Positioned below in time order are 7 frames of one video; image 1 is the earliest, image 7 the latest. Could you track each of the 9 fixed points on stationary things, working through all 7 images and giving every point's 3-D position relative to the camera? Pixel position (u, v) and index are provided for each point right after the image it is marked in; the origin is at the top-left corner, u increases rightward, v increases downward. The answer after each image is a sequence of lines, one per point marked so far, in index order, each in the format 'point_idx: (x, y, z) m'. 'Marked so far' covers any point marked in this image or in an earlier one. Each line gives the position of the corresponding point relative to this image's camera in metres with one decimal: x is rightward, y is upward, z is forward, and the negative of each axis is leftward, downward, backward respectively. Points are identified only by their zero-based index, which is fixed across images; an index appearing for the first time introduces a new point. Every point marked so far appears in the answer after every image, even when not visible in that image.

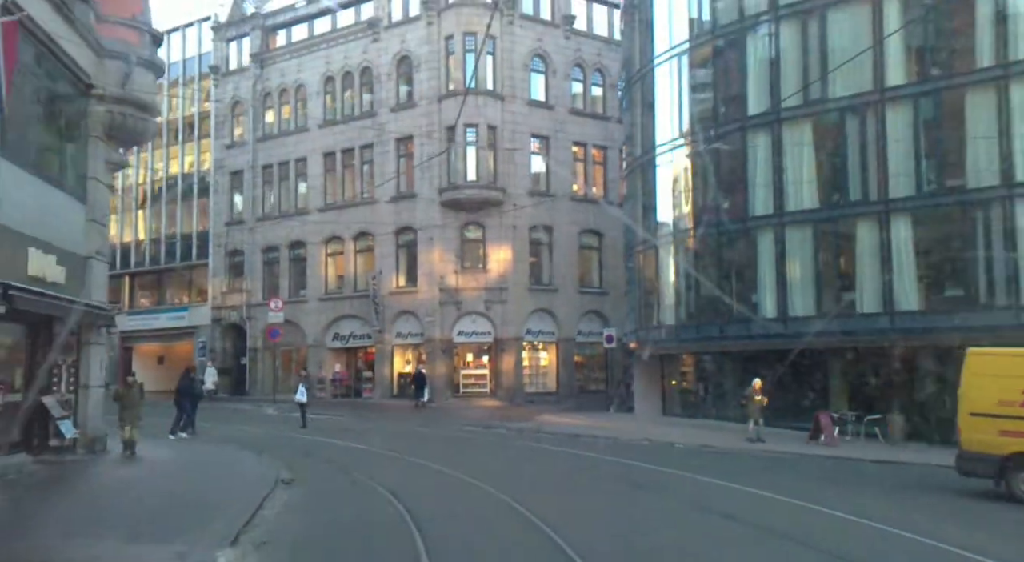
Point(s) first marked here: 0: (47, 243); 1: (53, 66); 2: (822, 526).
0: (-8.8, +0.7, +17.2) m
1: (-8.8, +4.1, +17.2) m
2: (+4.0, -3.2, +11.4) m
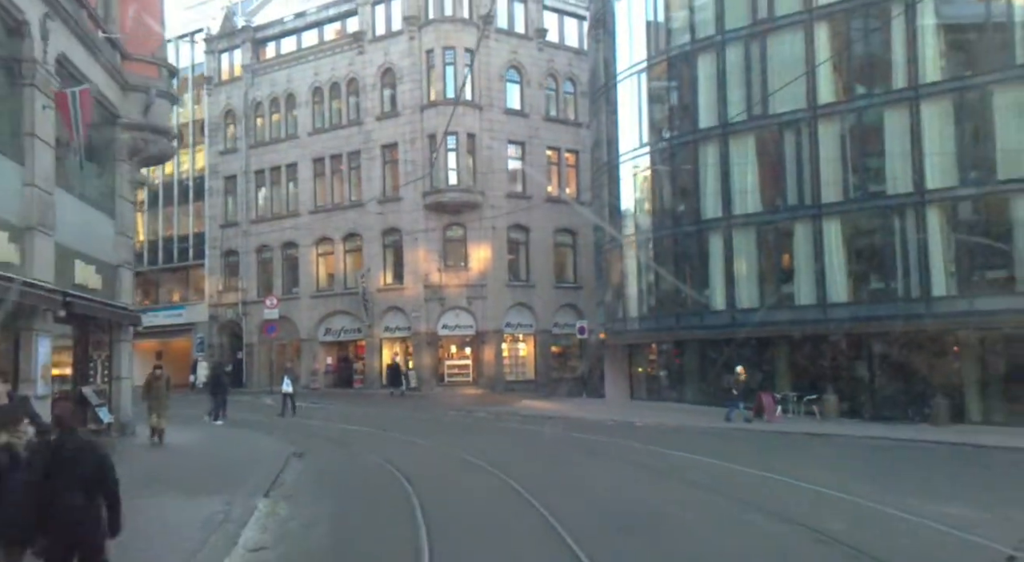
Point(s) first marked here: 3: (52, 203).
0: (-9.4, +0.6, +20.1) m
1: (-9.5, +4.0, +20.0) m
2: (+3.6, -3.3, +14.5) m
3: (-8.9, +1.5, +17.3) m
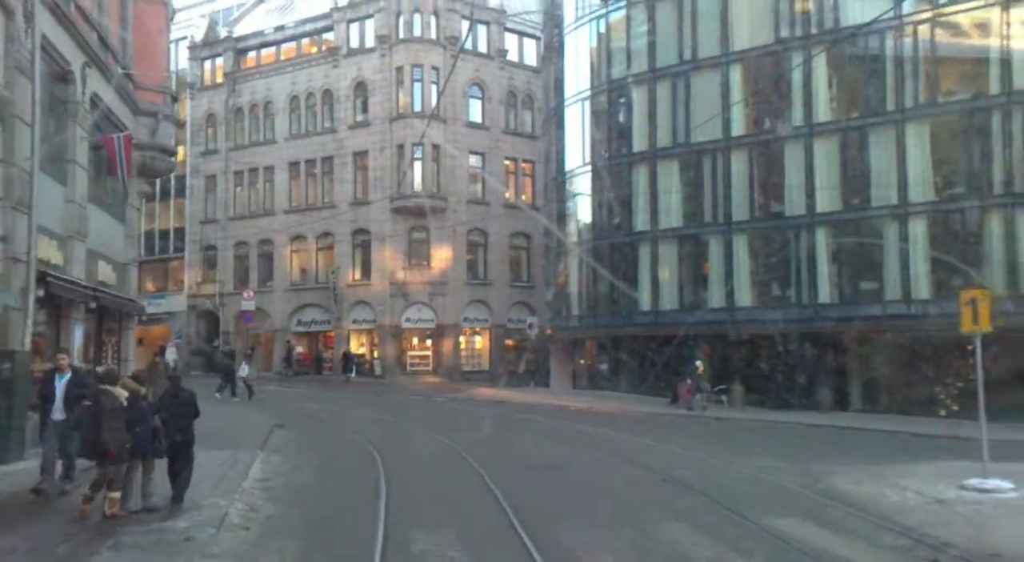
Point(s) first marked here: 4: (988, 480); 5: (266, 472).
0: (-10.8, +0.7, +24.0) m
1: (-10.7, +4.1, +23.9) m
2: (+2.3, -3.5, +19.0) m
3: (-10.1, +1.5, +21.2) m
4: (+6.6, -2.8, +12.7) m
5: (-4.1, -3.2, +15.1) m
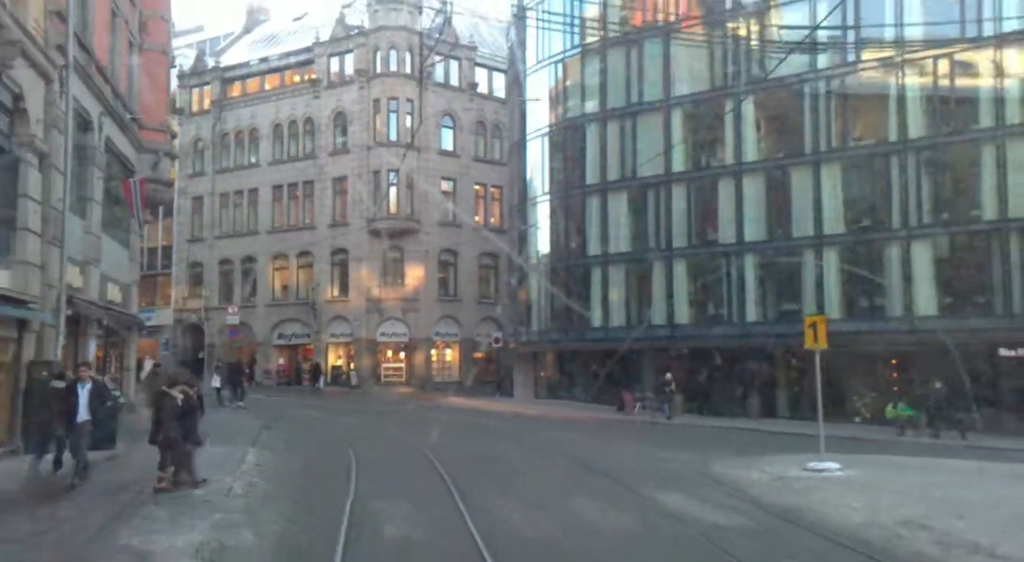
0: (-12.0, +0.1, +27.3) m
1: (-12.0, +3.5, +27.3) m
2: (+1.2, -4.1, +22.5) m
3: (-11.3, +1.0, +24.6) m
4: (+5.6, -3.3, +16.3) m
5: (-5.2, -3.7, +18.5) m
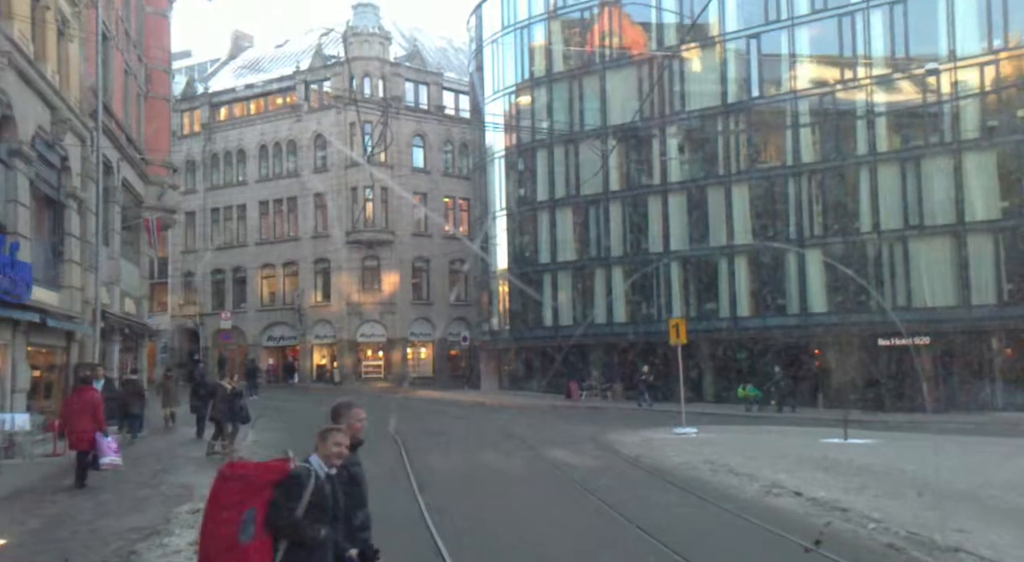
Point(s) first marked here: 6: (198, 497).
0: (-13.8, -0.4, +32.4) m
1: (-13.8, +3.0, +32.4) m
2: (-0.4, -4.4, +27.8) m
3: (-13.0, +0.5, +29.7) m
4: (+4.1, -3.5, +21.7) m
5: (-6.7, -4.1, +23.8) m
6: (-4.8, -3.2, +13.5) m
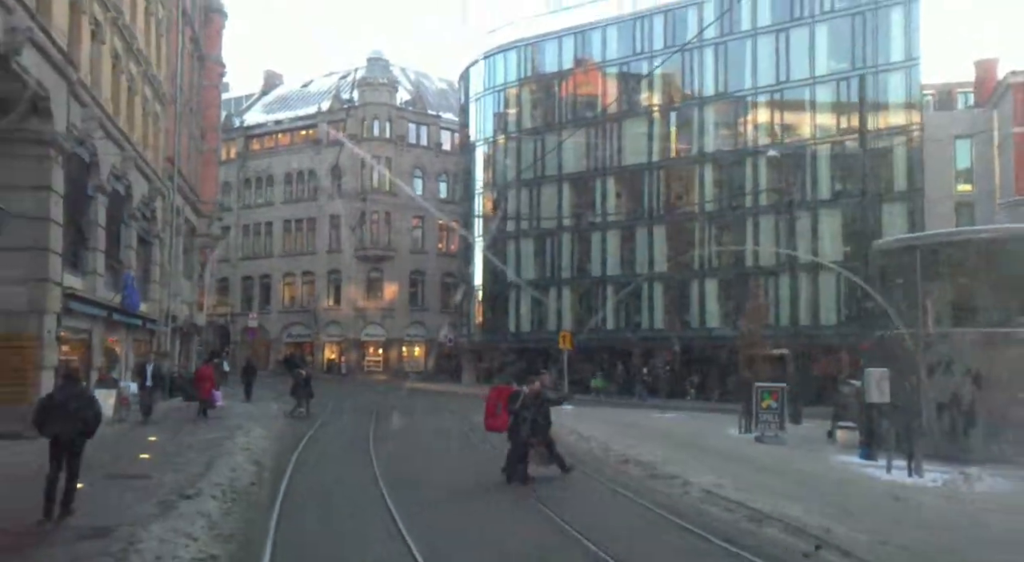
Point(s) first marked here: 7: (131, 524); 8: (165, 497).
0: (-15.6, -0.9, +43.2) m
1: (-15.5, +2.5, +43.1) m
2: (-2.5, -5.2, +38.3) m
3: (-14.9, -0.1, +40.4) m
4: (+1.9, -4.5, +32.1) m
5: (-8.8, -4.8, +34.4) m
6: (-7.1, -3.9, +24.1) m
7: (-4.5, -2.9, +10.7) m
8: (-5.0, -3.1, +12.9) m
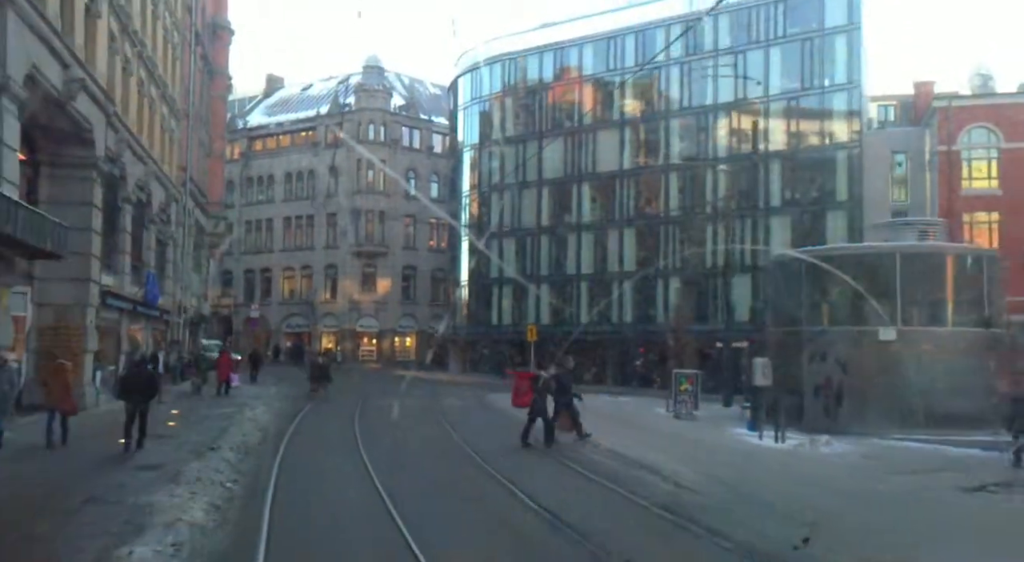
0: (-16.7, -0.7, +47.4) m
1: (-16.6, +2.7, +47.4) m
2: (-3.6, -5.1, +42.6) m
3: (-15.9, +0.2, +44.7) m
4: (+0.8, -4.4, +36.4) m
5: (-9.9, -4.6, +38.7) m
6: (-8.2, -3.9, +28.3) m
7: (-5.6, -3.0, +15.0) m
8: (-6.1, -3.2, +17.2) m
